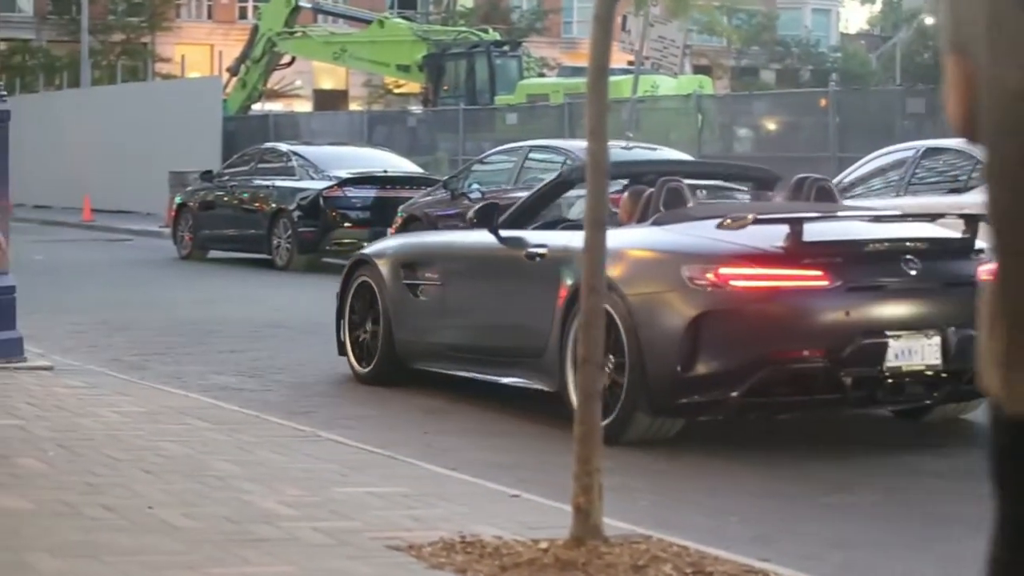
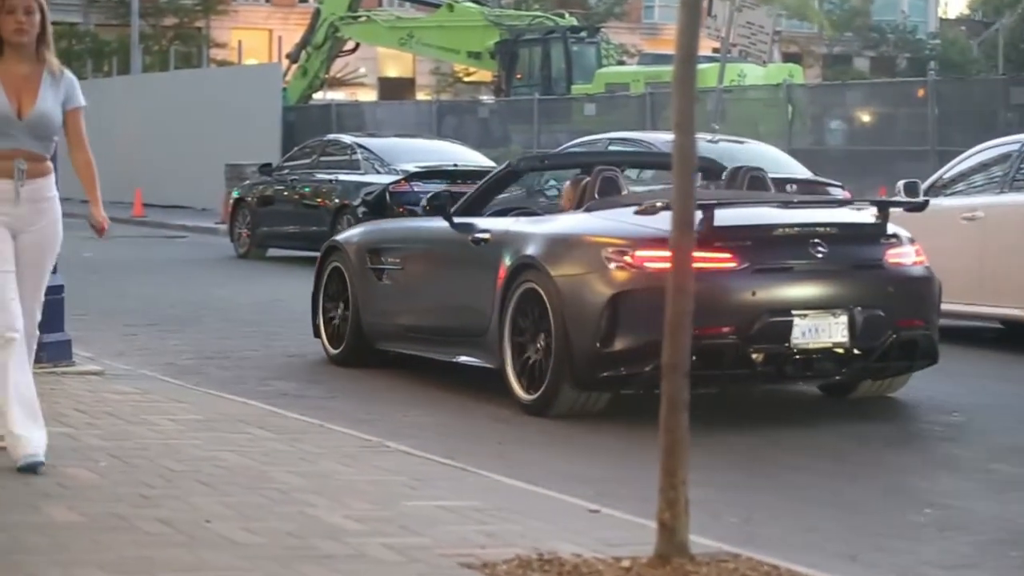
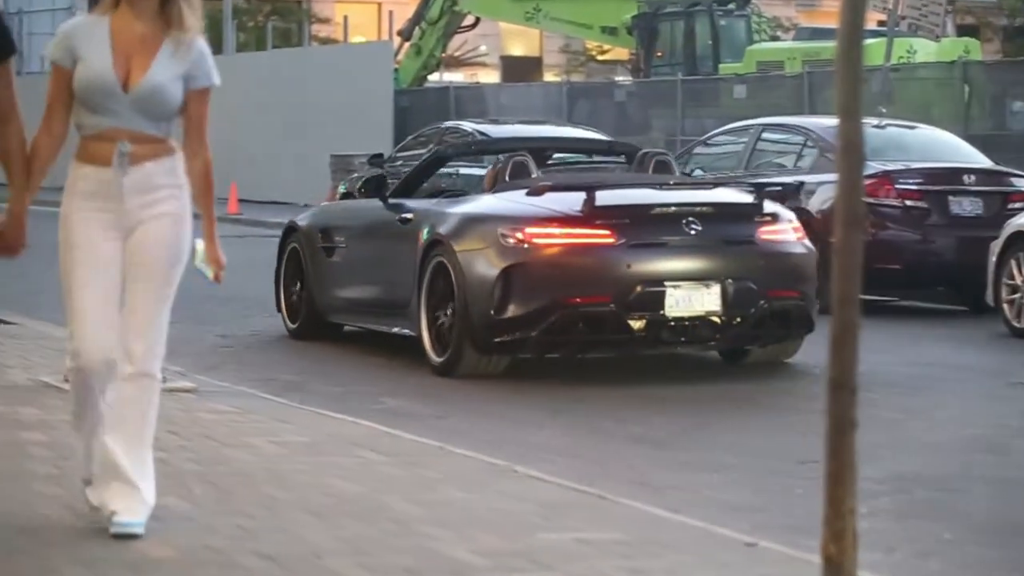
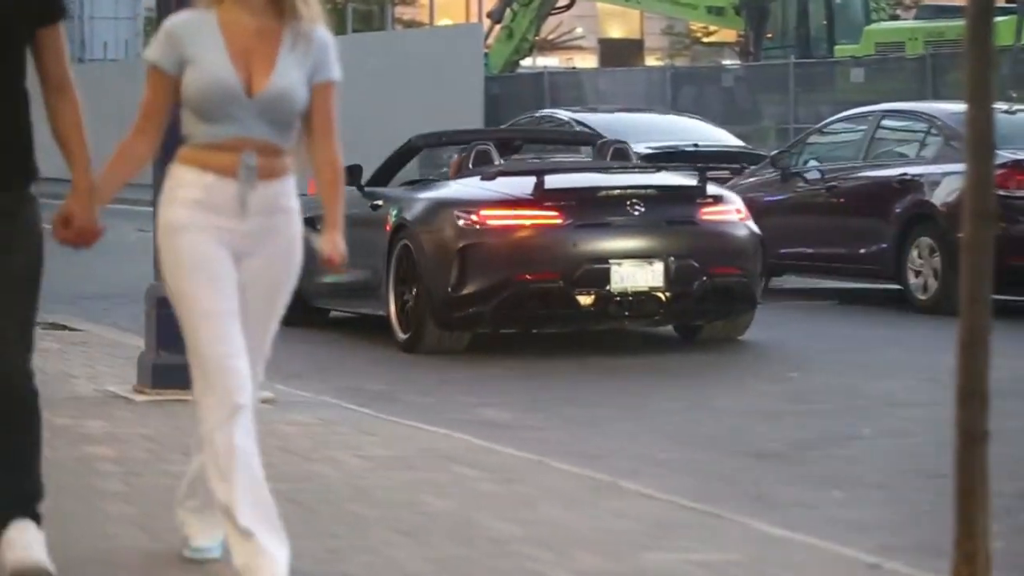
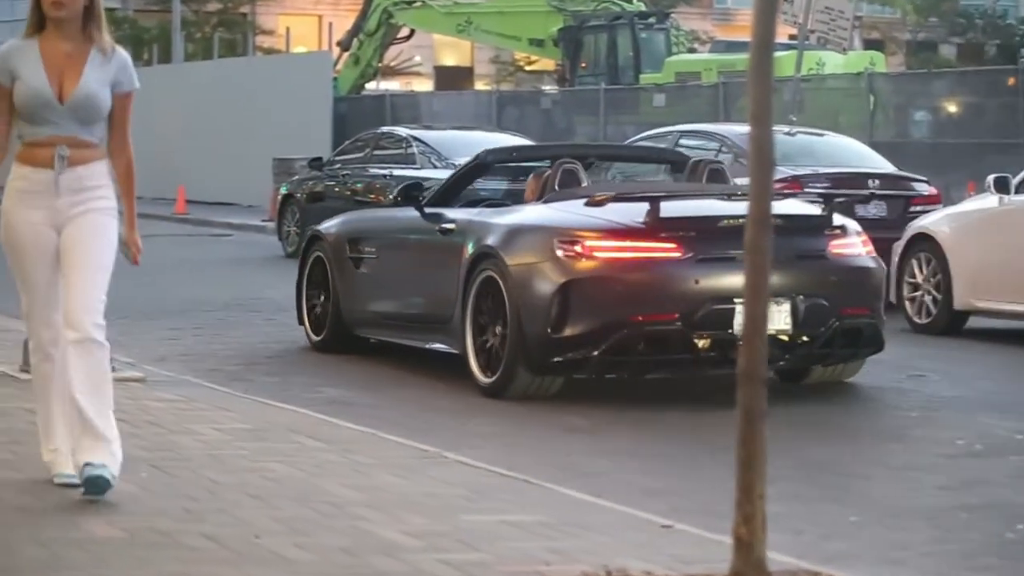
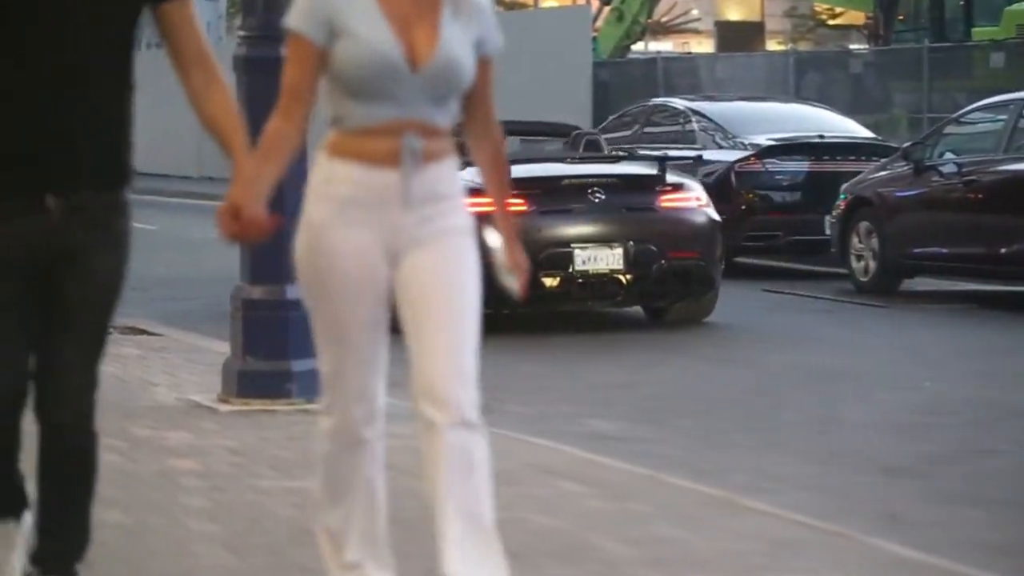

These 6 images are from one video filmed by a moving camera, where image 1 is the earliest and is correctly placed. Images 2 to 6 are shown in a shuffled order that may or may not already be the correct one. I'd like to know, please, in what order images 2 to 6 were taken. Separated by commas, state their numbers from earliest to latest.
2, 5, 3, 4, 6
